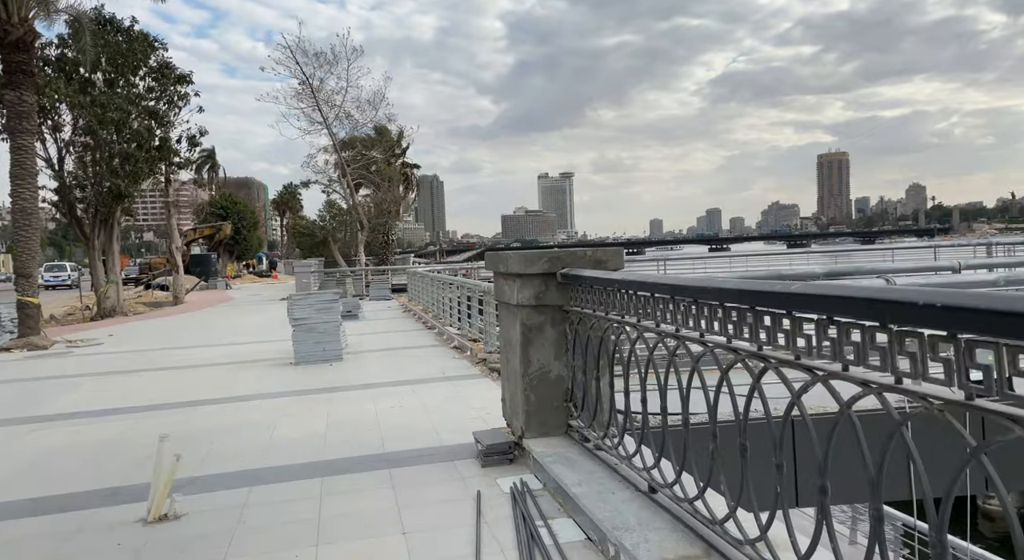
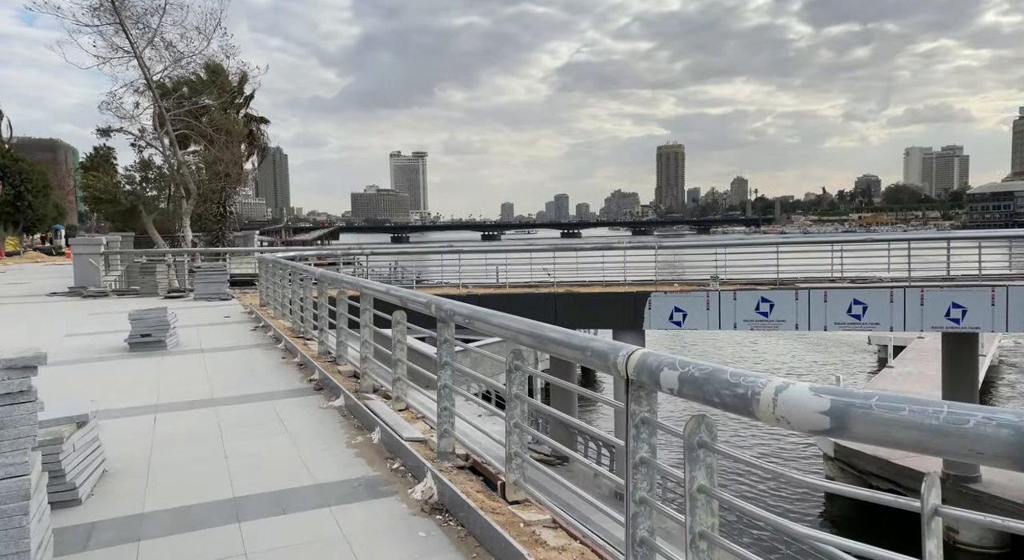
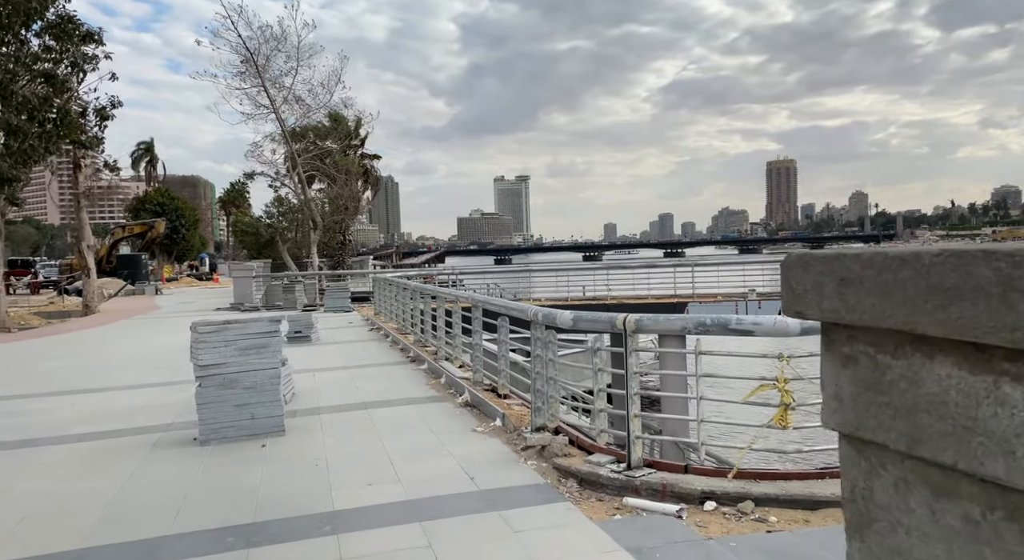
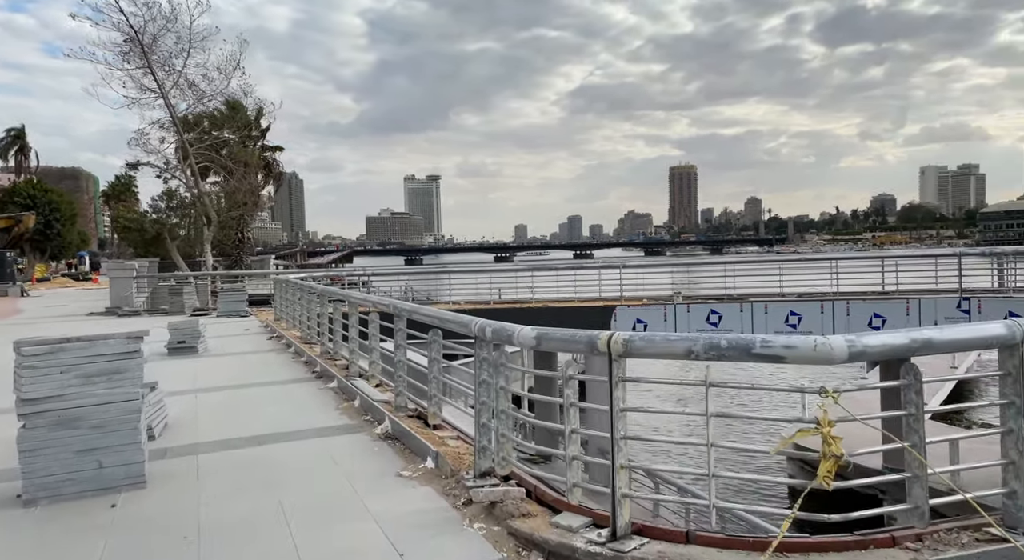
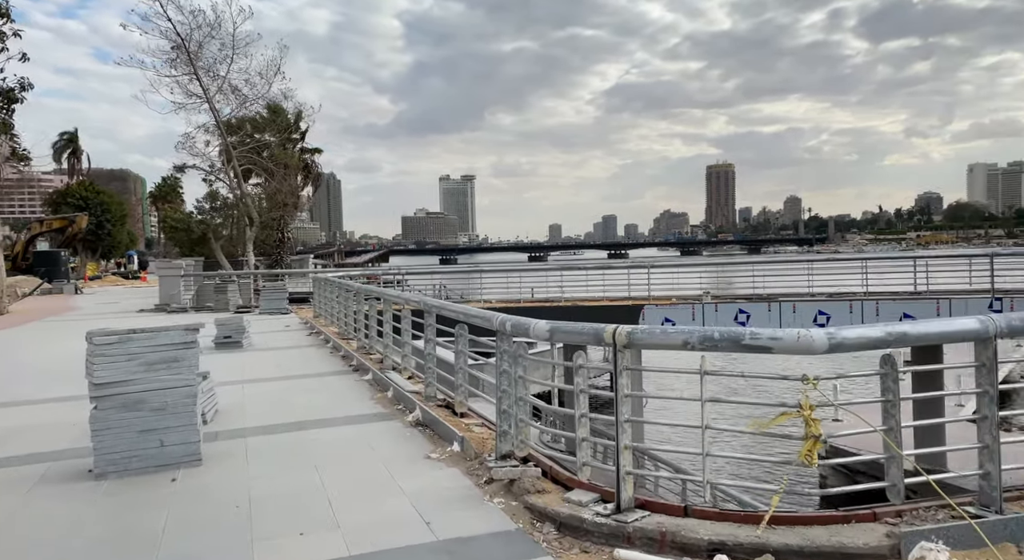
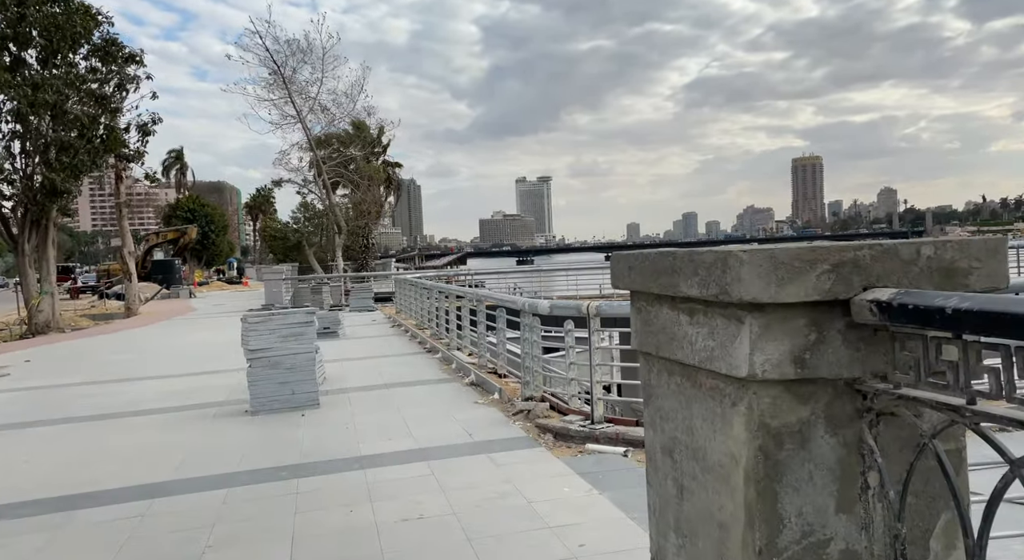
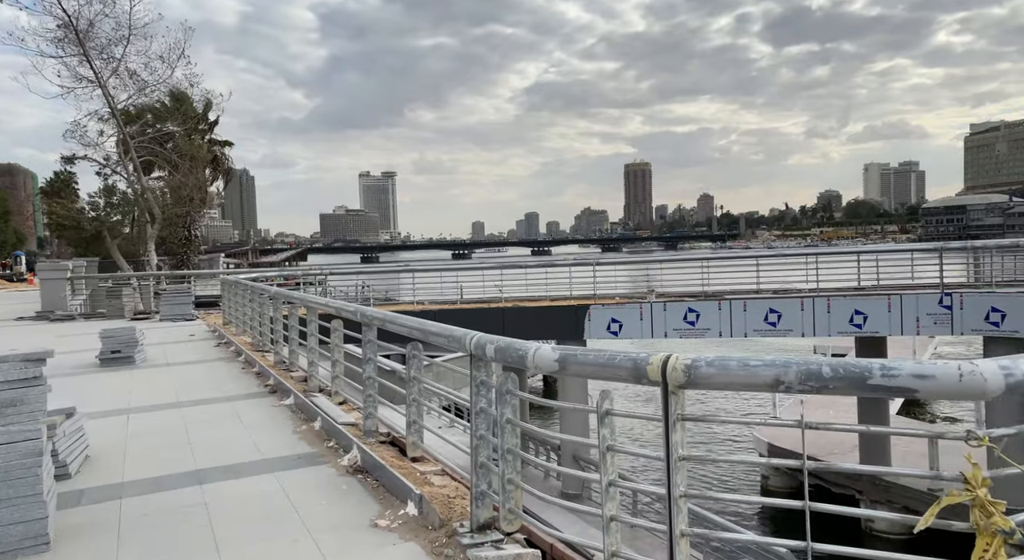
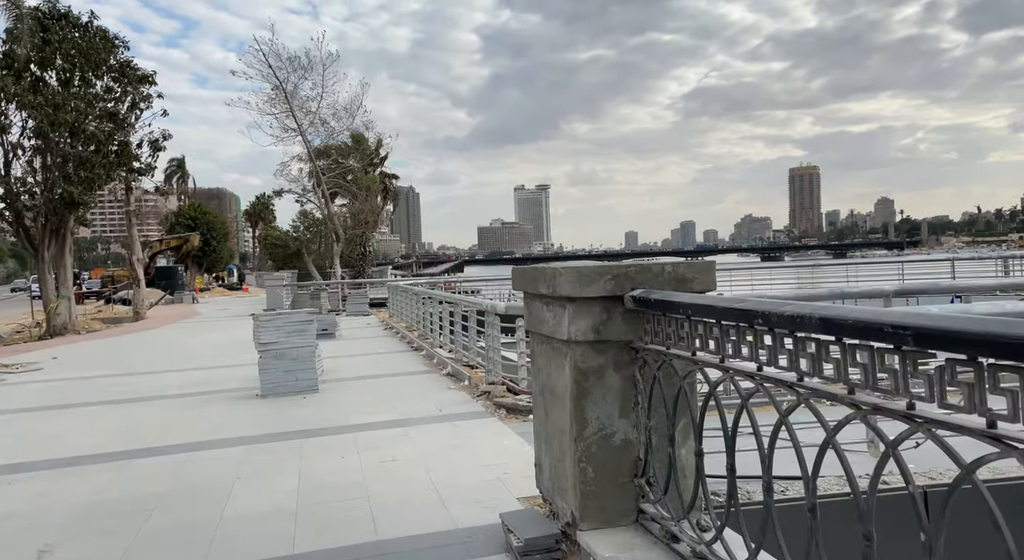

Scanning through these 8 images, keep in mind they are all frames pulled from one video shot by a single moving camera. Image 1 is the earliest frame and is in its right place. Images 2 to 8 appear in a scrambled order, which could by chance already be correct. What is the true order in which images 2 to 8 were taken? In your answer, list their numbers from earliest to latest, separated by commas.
8, 6, 3, 5, 4, 7, 2
